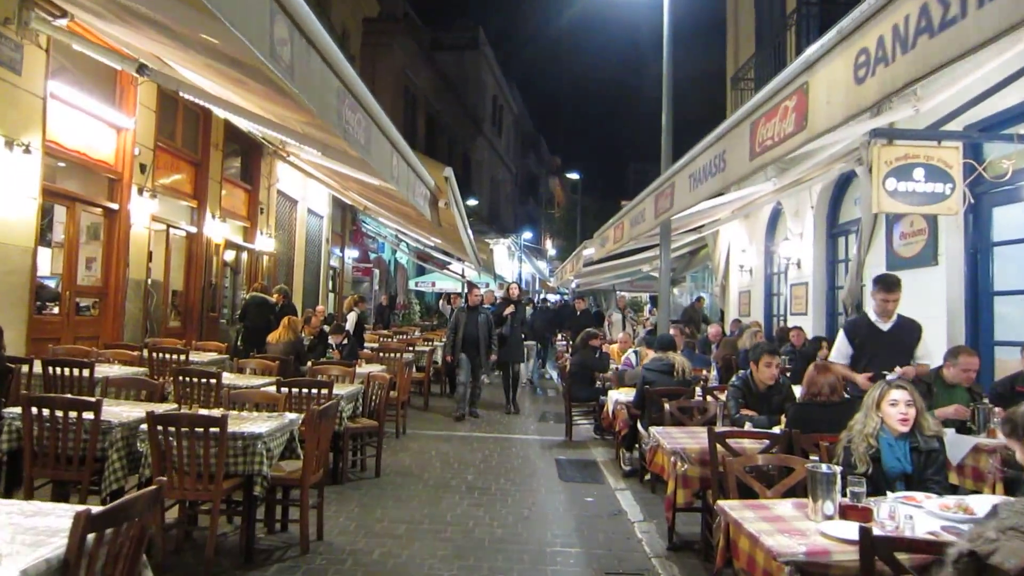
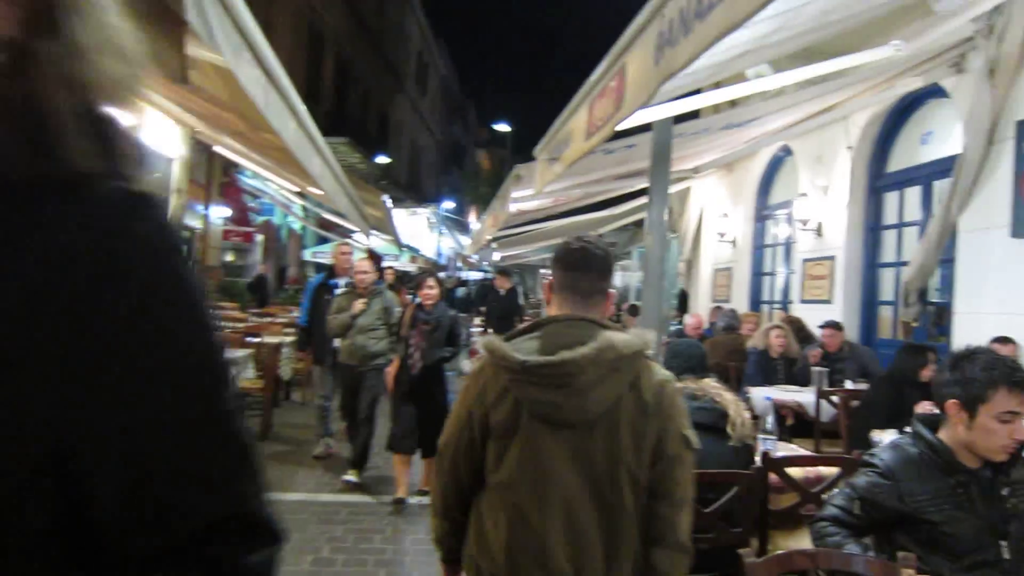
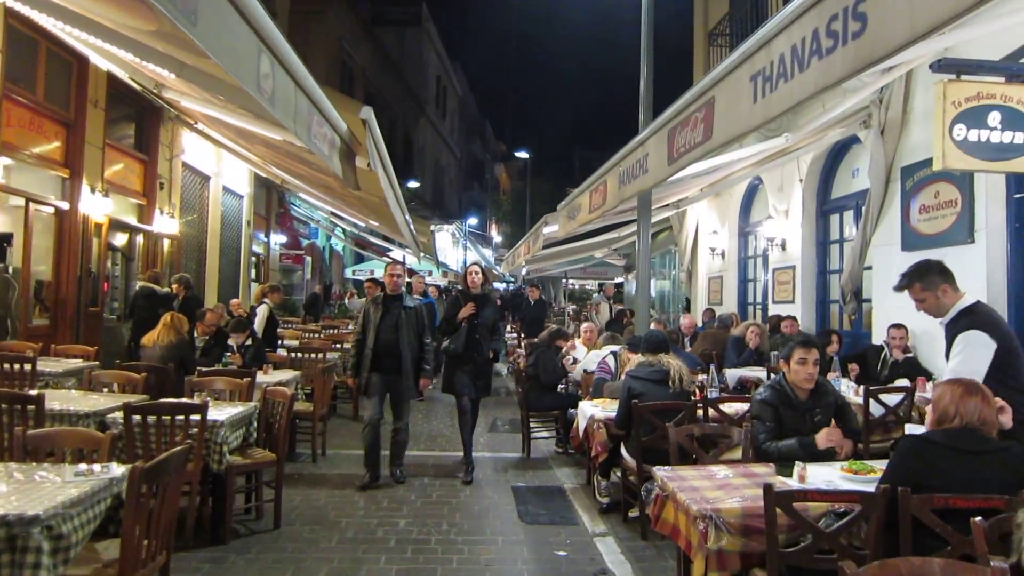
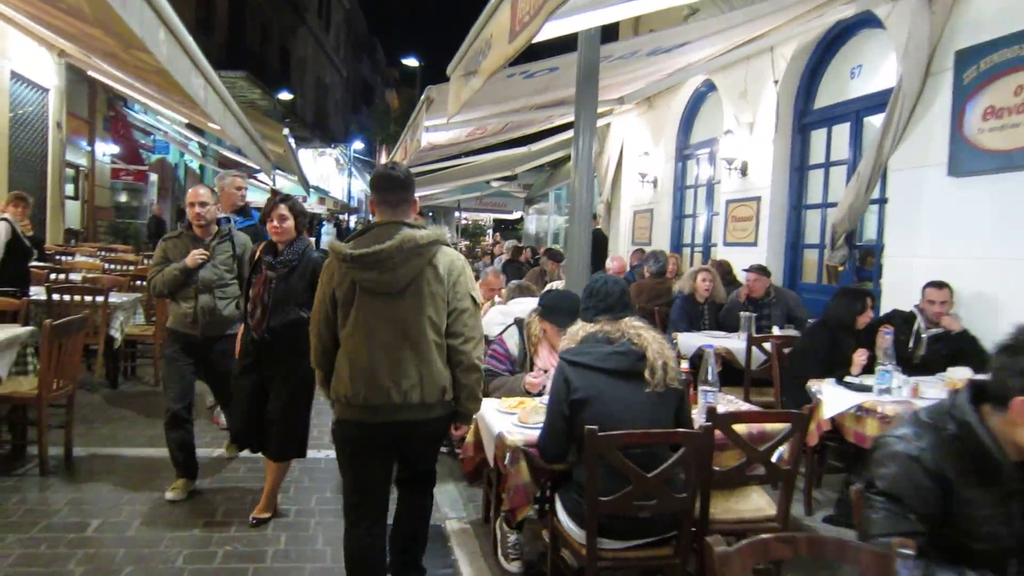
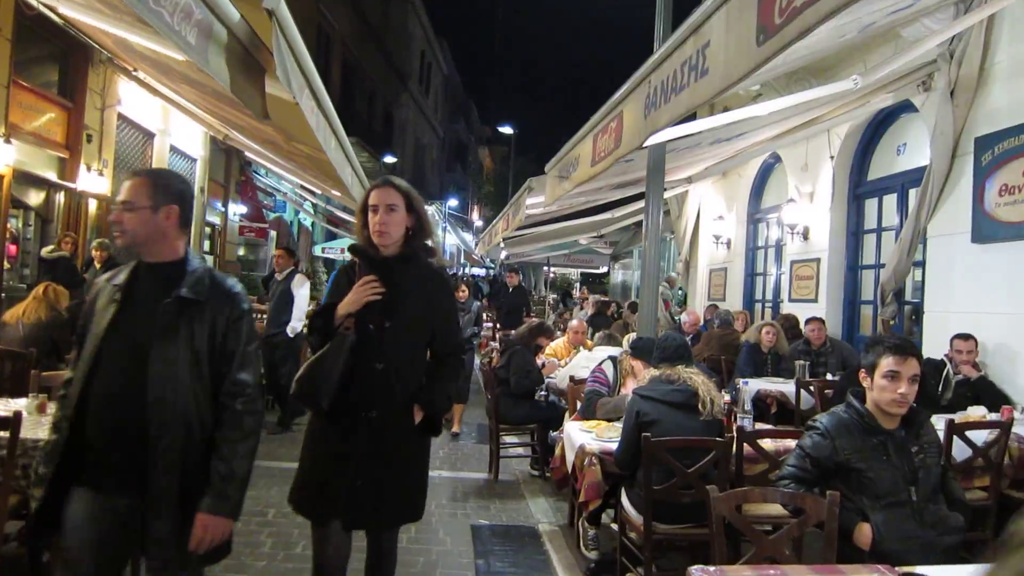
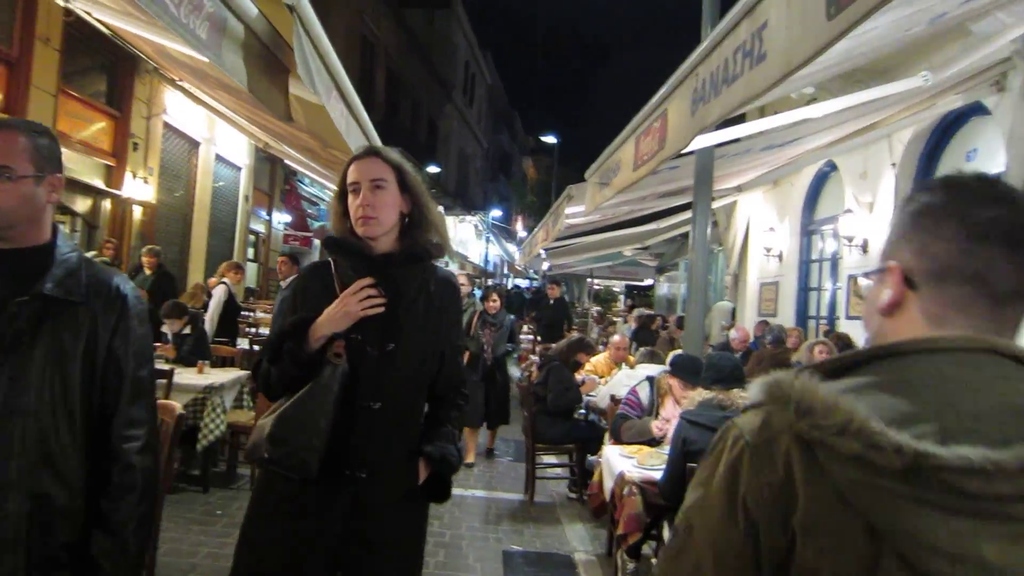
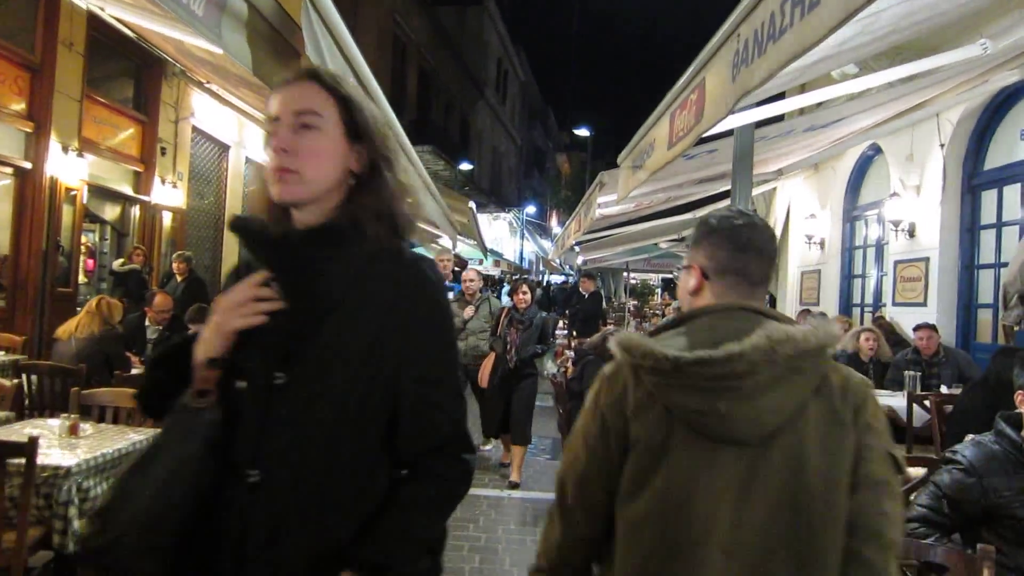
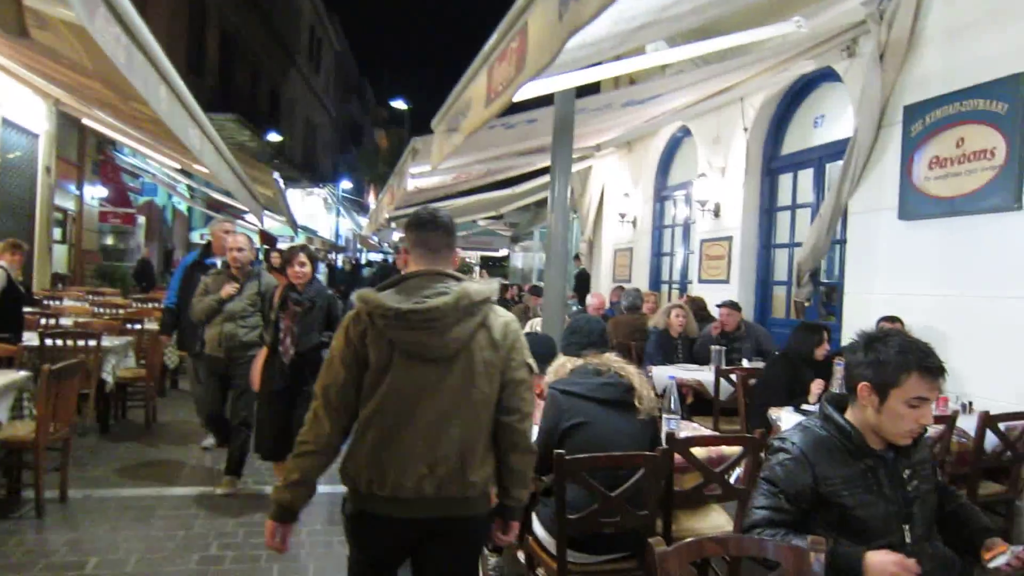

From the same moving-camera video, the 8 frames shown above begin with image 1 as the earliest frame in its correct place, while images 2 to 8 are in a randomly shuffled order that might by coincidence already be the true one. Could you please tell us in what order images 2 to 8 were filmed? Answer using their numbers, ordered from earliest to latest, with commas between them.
3, 5, 6, 7, 2, 8, 4
